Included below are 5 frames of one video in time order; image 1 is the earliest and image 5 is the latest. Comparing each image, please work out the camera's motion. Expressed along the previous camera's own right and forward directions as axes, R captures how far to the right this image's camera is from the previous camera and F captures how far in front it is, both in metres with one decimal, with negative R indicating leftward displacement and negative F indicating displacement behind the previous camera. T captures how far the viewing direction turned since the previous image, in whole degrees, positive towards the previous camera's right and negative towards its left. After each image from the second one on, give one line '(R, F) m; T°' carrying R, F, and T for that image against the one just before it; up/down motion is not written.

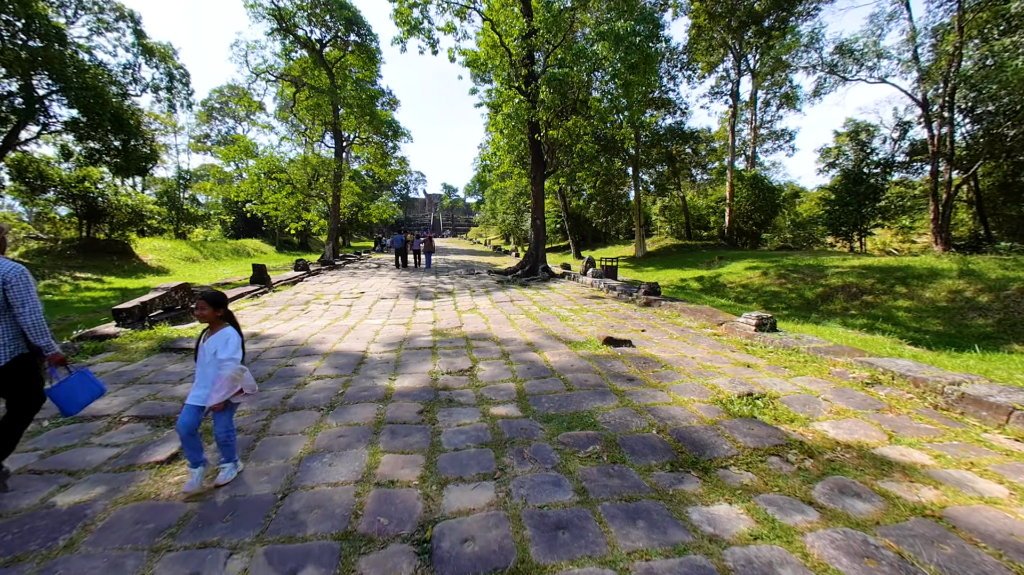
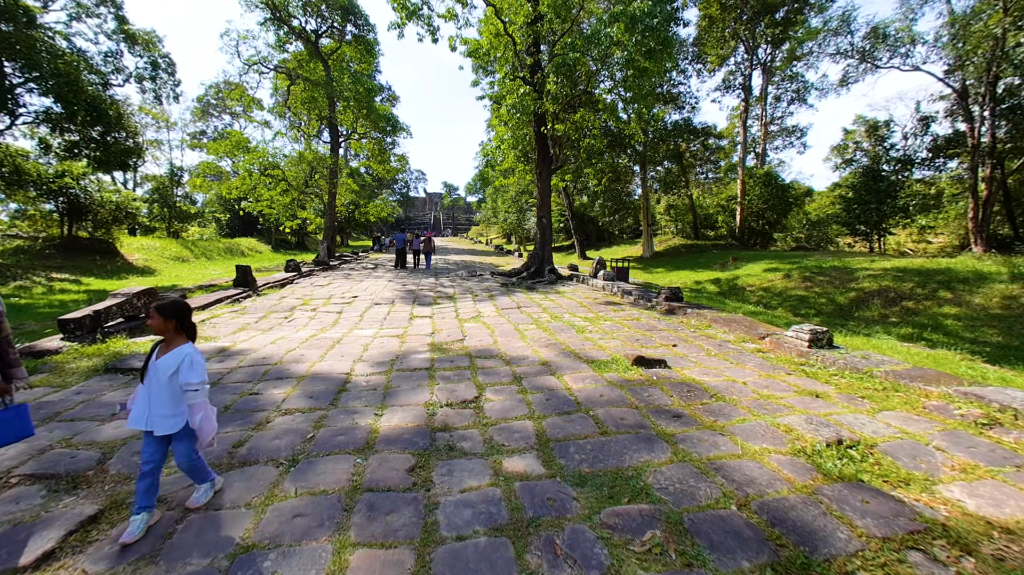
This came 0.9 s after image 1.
(-0.1, +0.7) m; 0°
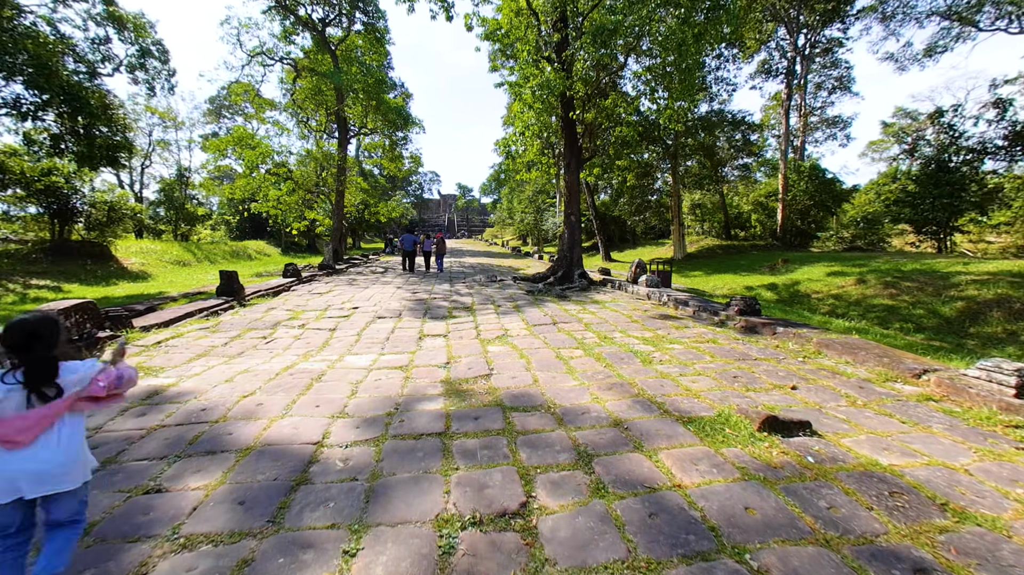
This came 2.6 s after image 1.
(-0.2, +1.3) m; -2°
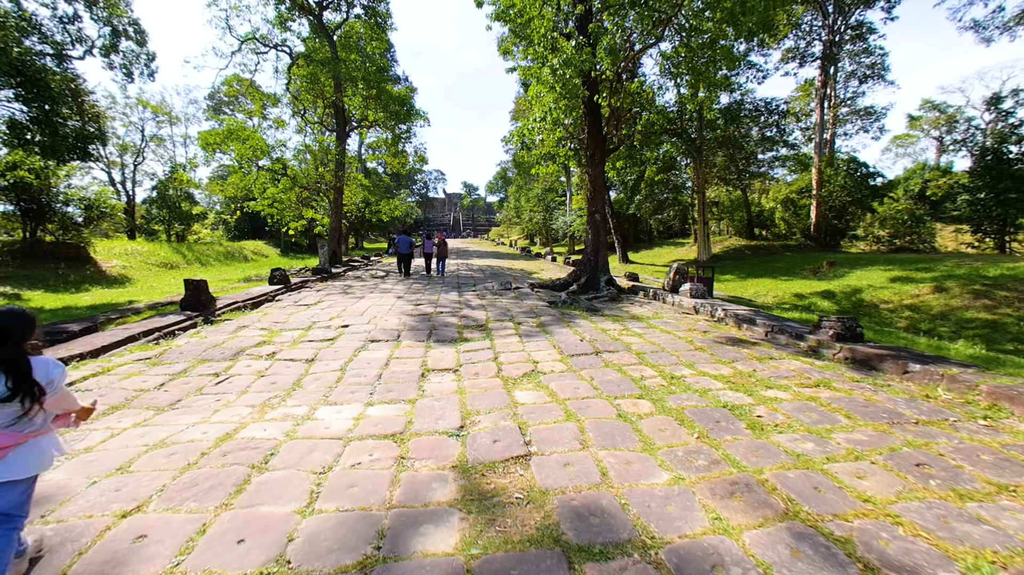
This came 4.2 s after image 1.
(-0.2, +1.2) m; -1°
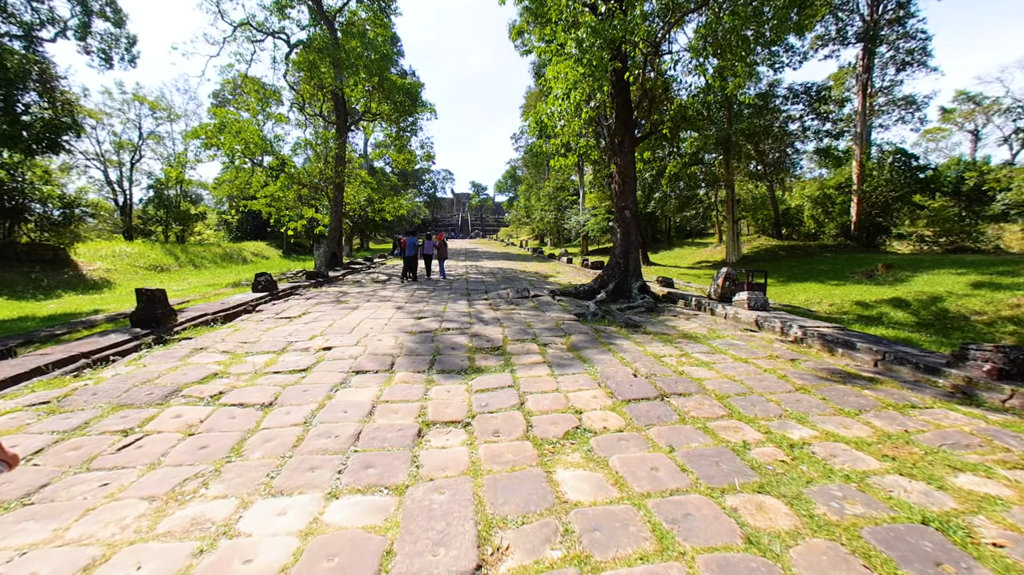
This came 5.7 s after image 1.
(-0.2, +1.1) m; -1°
